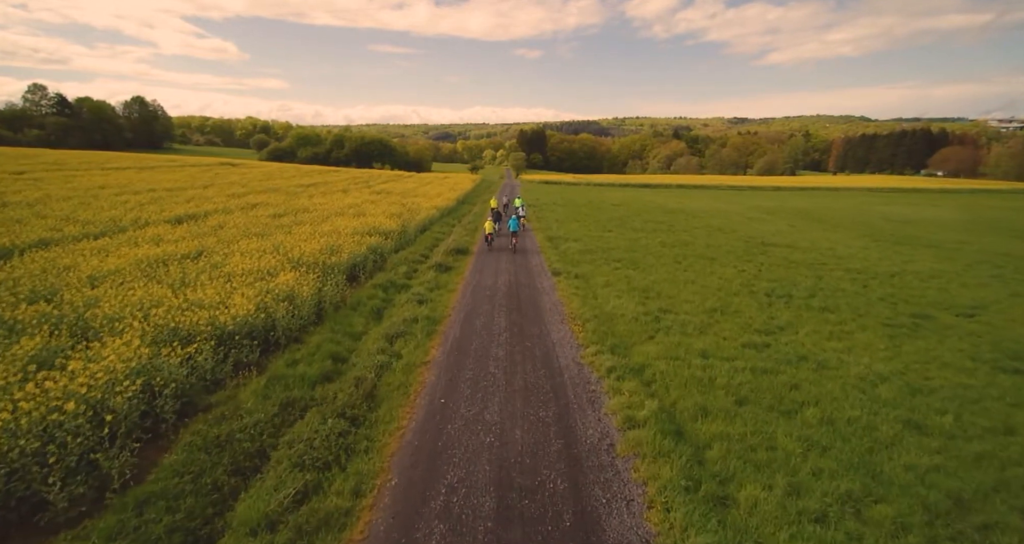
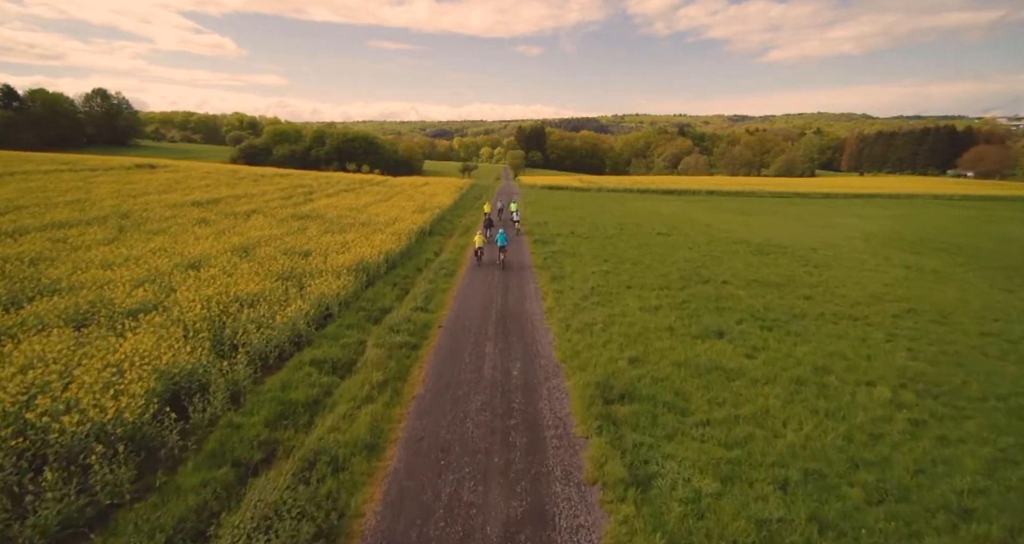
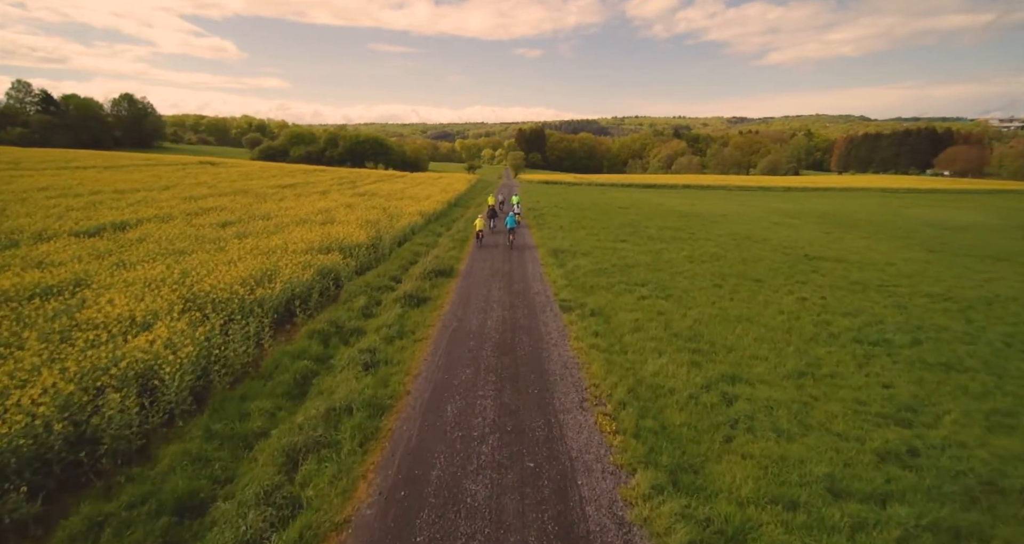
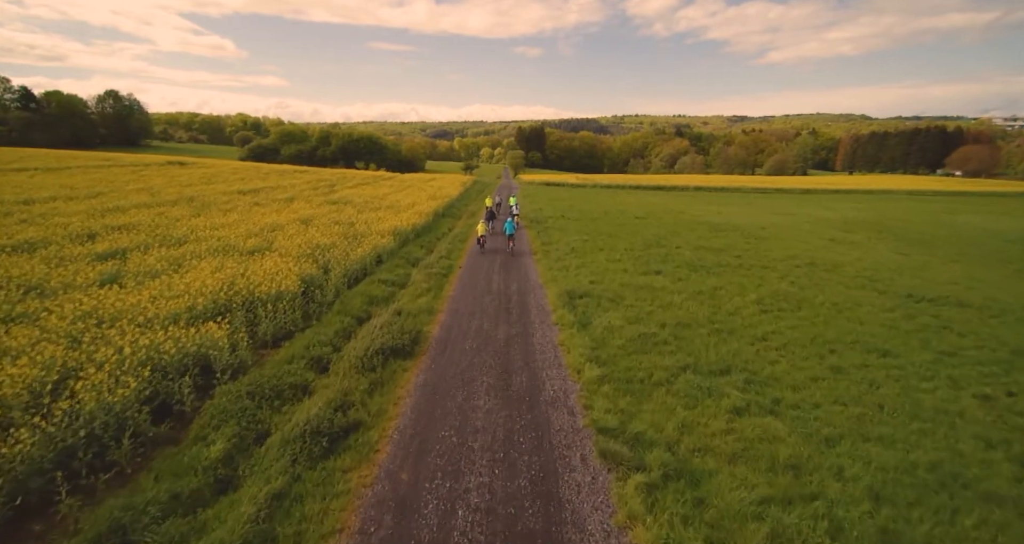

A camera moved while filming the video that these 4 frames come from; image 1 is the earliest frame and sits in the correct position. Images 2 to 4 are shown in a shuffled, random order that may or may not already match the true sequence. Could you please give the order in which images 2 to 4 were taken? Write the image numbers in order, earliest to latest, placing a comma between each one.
3, 4, 2
